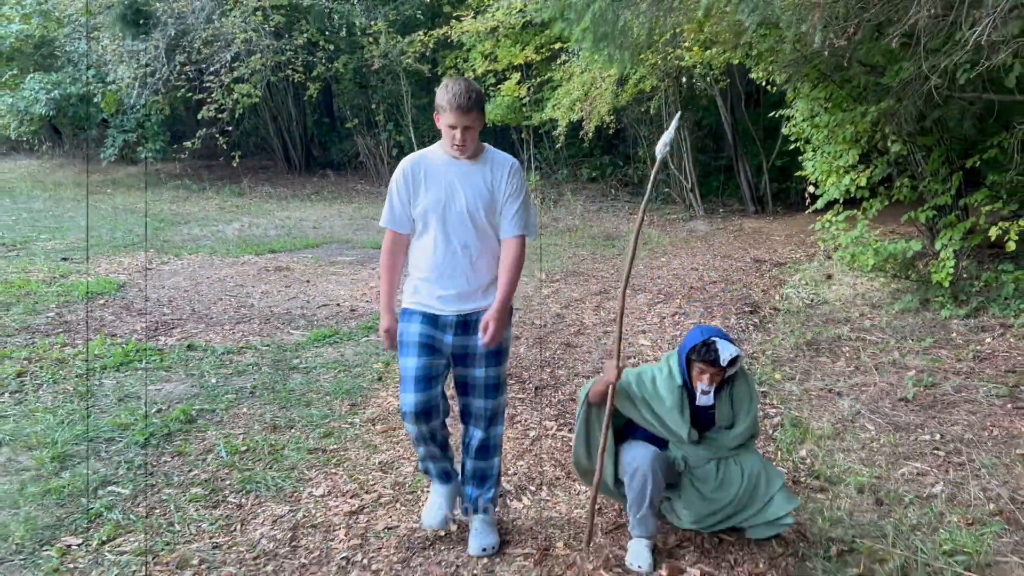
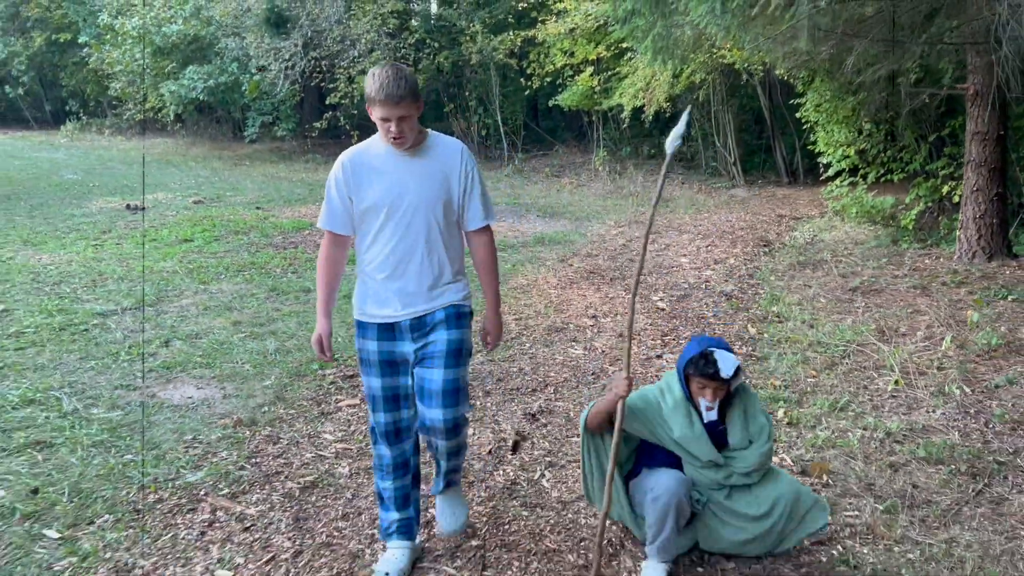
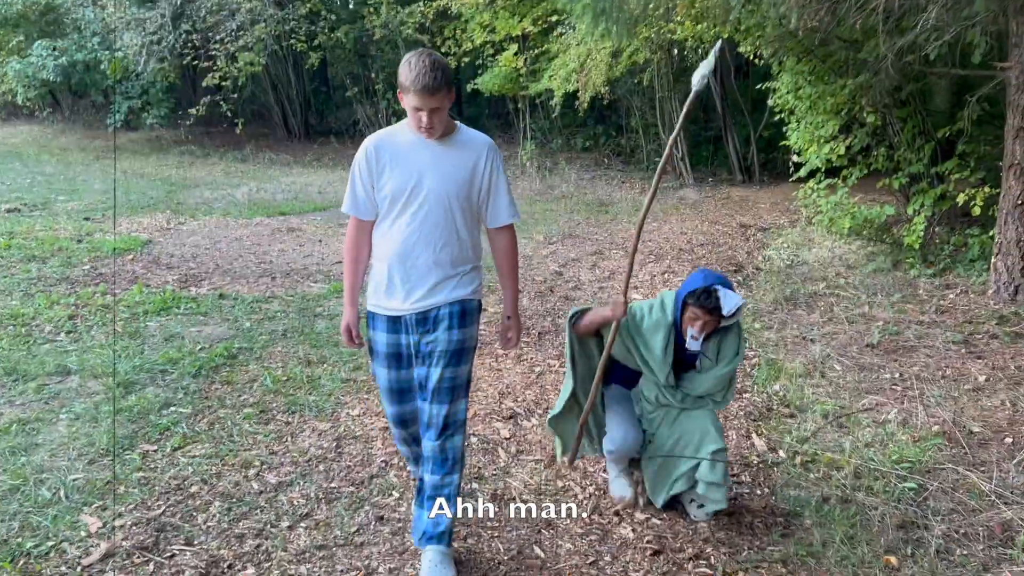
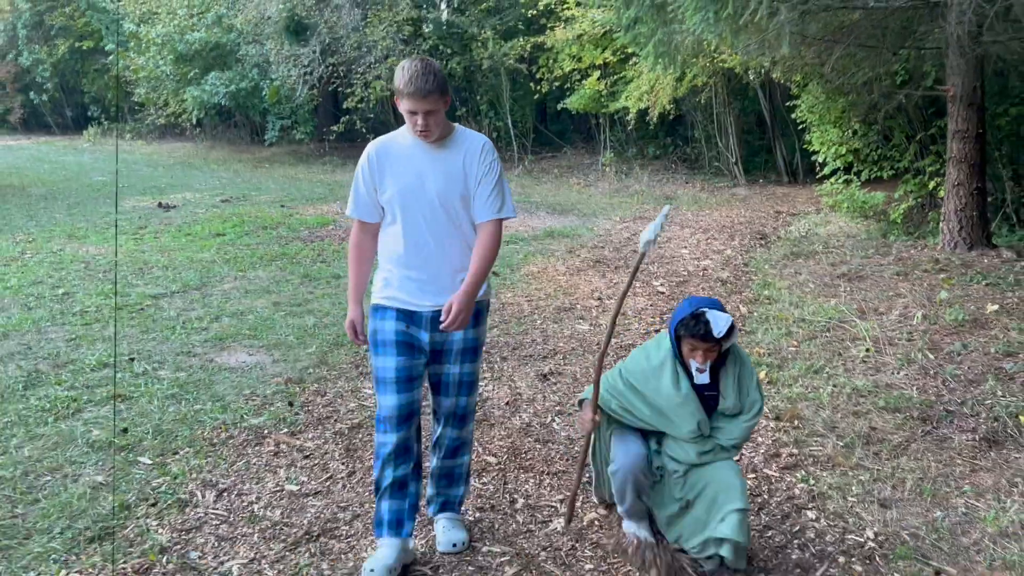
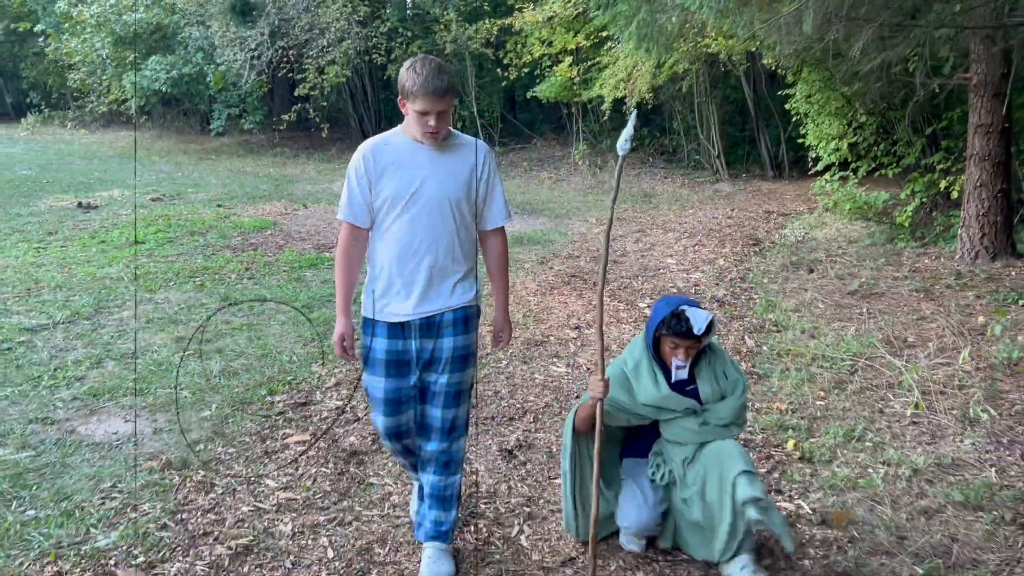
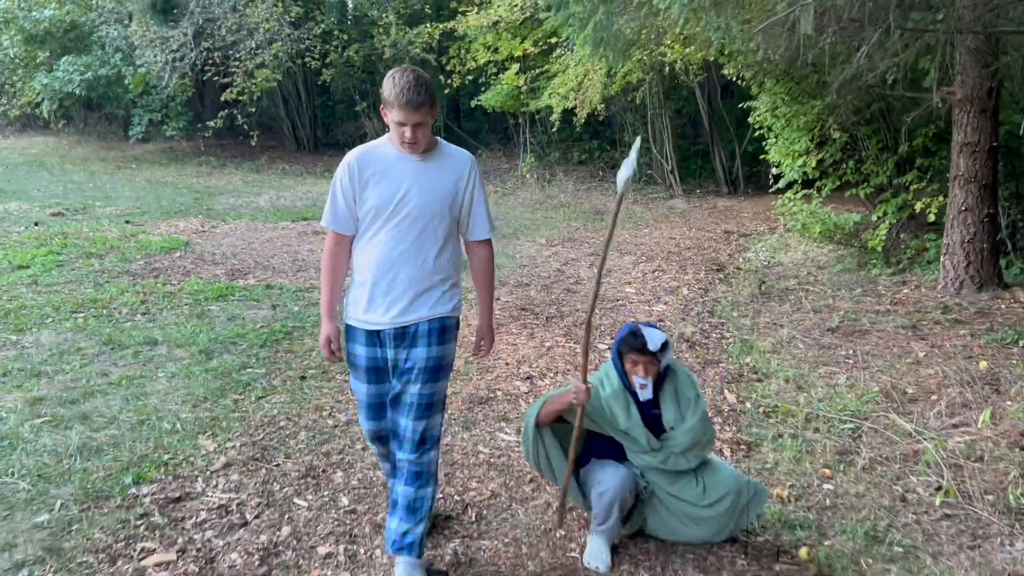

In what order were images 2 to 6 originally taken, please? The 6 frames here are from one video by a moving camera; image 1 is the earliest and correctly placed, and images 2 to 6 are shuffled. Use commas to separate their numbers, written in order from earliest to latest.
3, 6, 5, 2, 4
